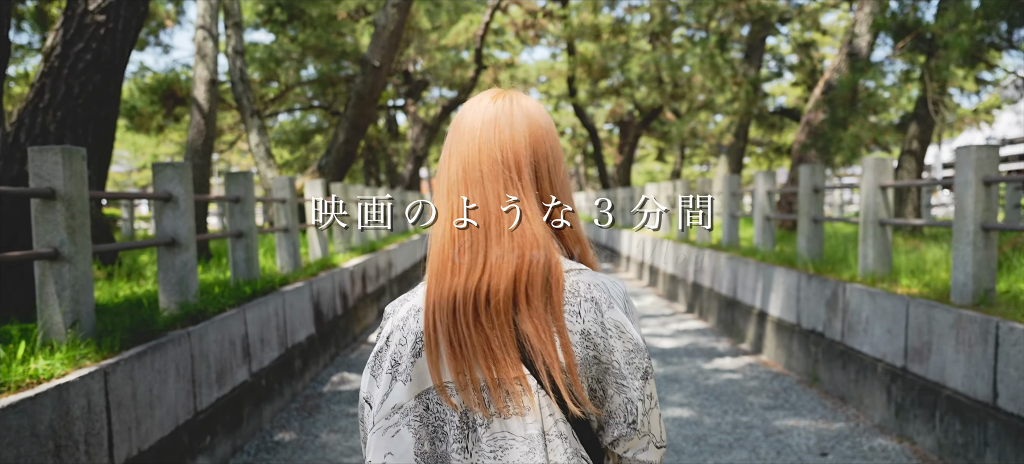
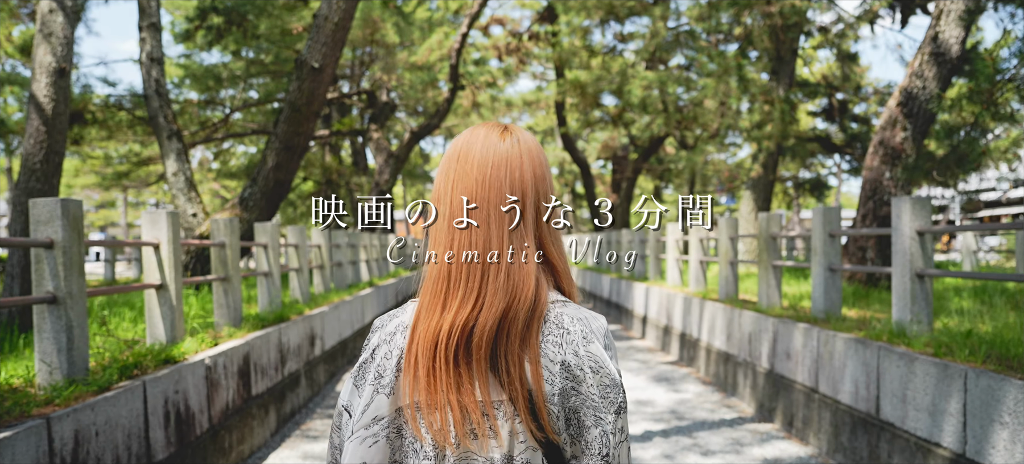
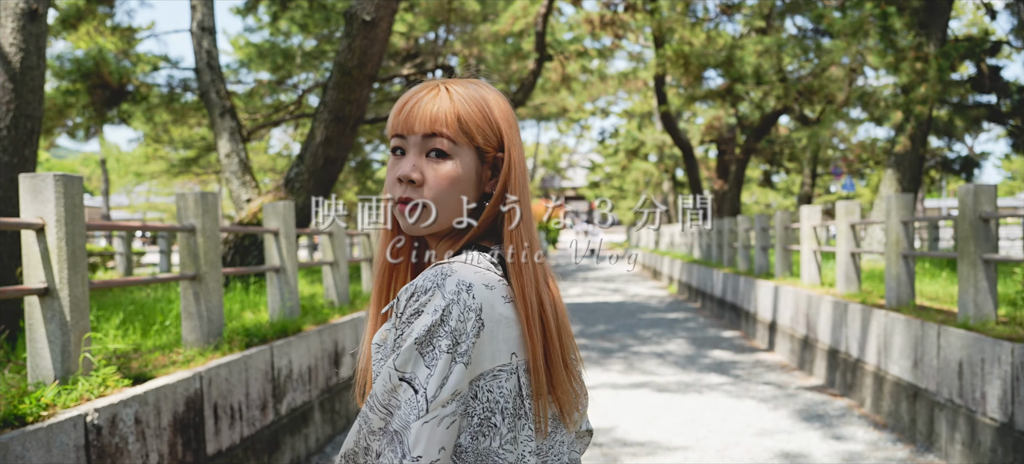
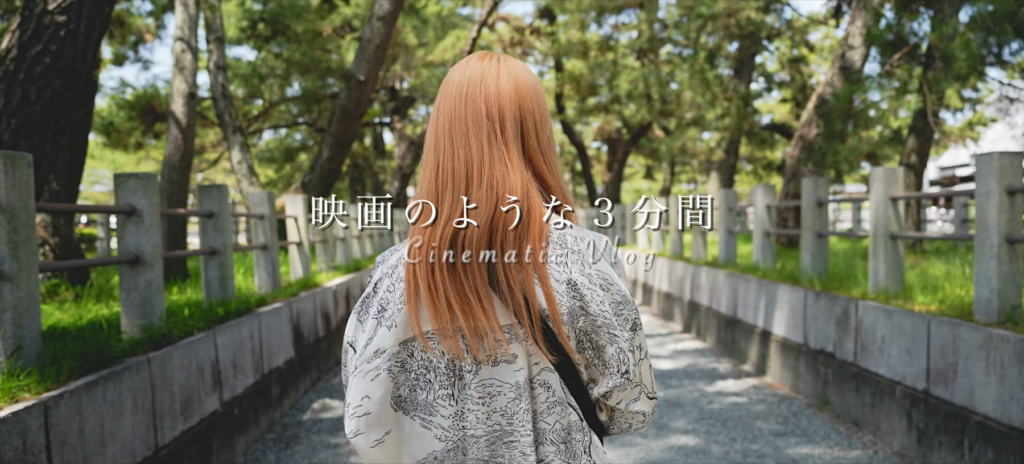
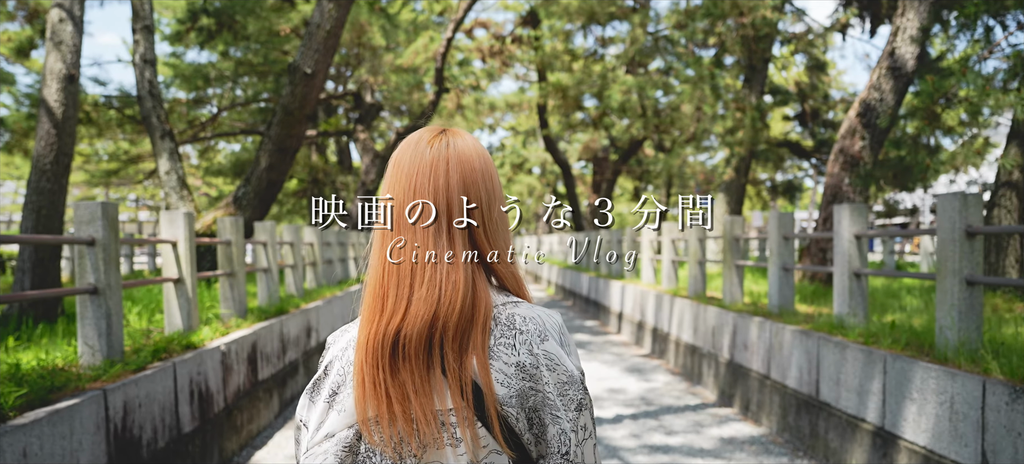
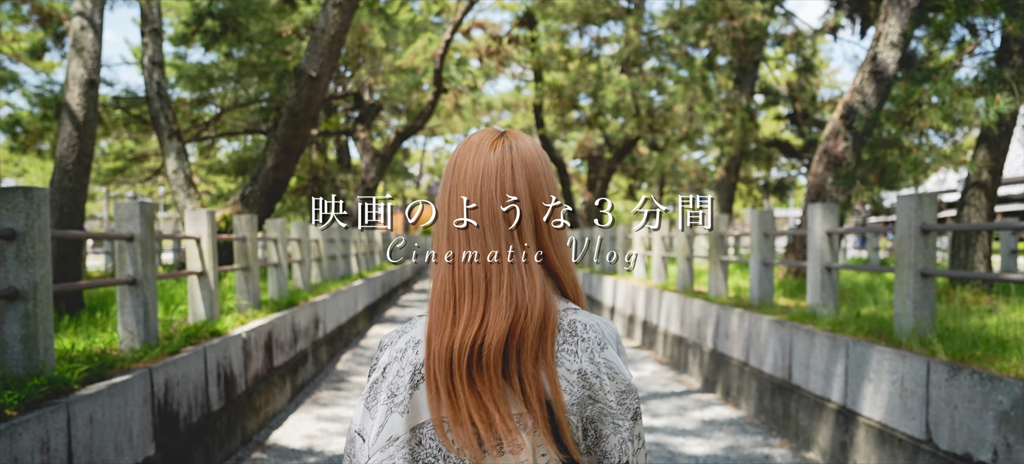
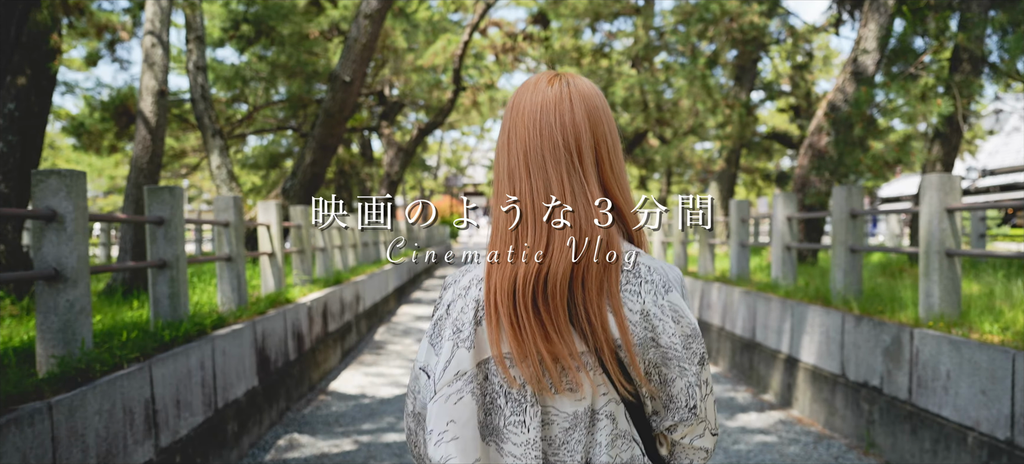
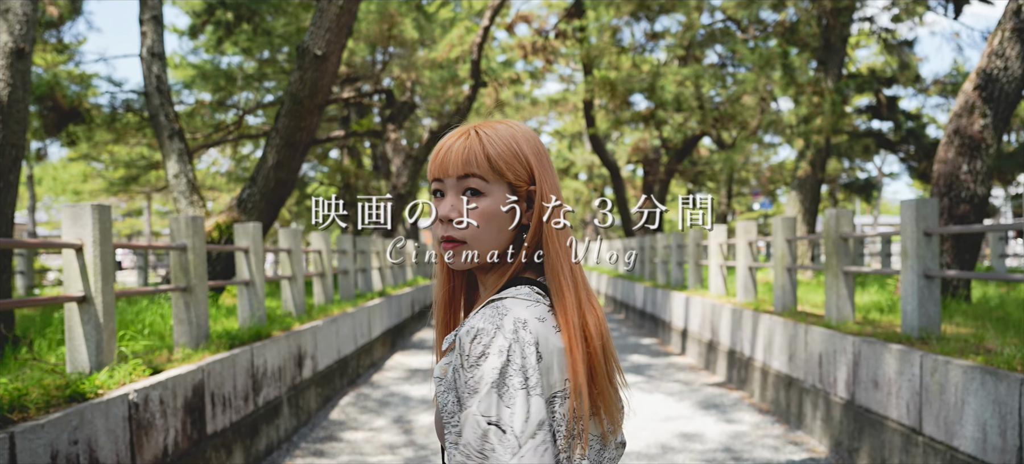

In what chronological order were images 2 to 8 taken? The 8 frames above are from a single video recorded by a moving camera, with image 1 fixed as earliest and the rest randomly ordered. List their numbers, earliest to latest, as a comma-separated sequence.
4, 7, 6, 5, 2, 8, 3
